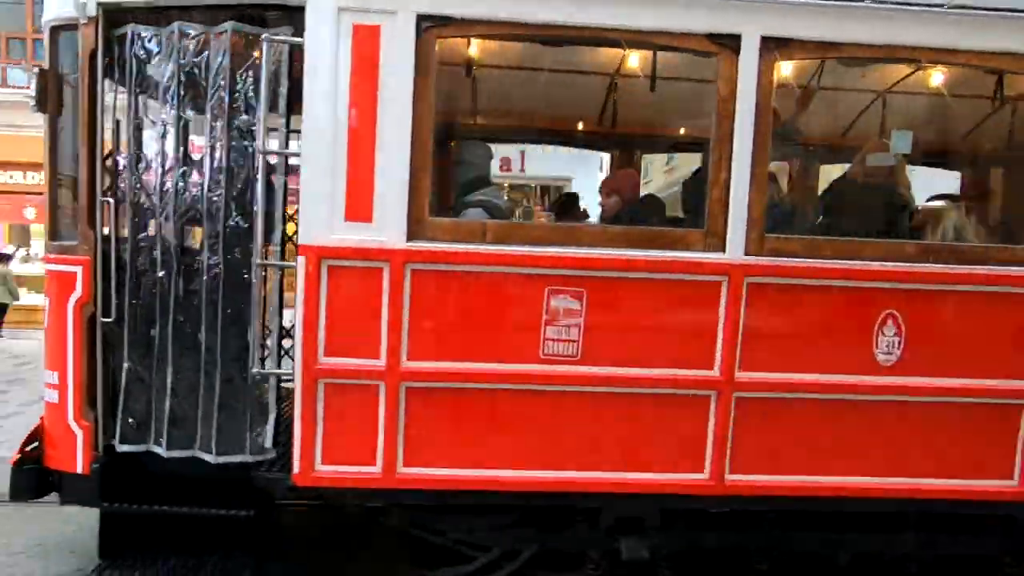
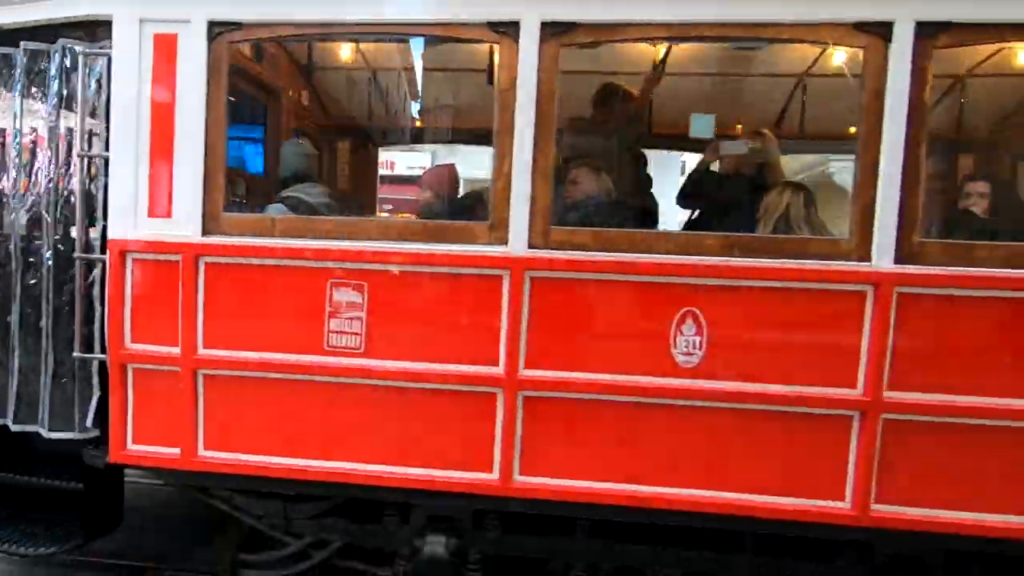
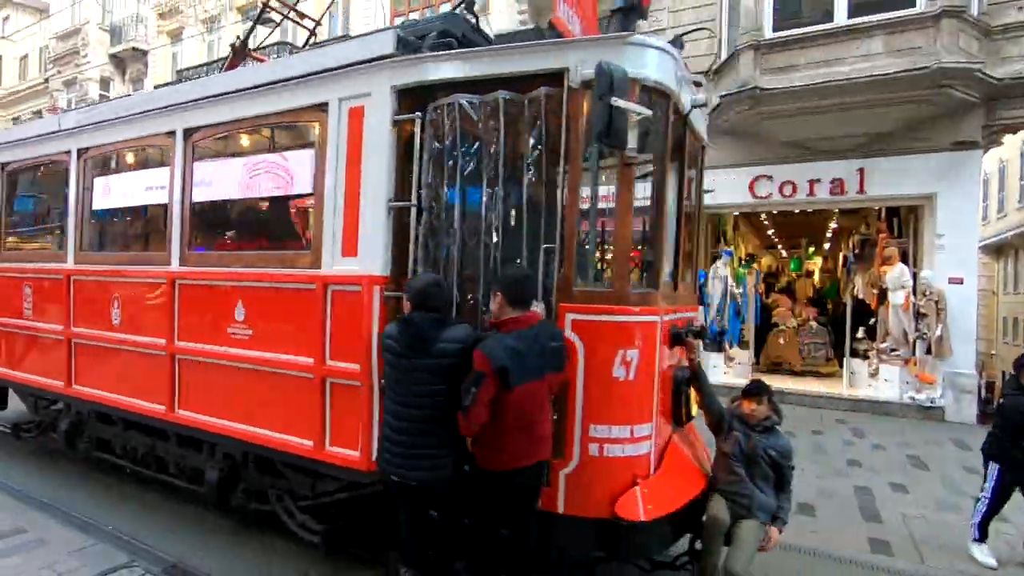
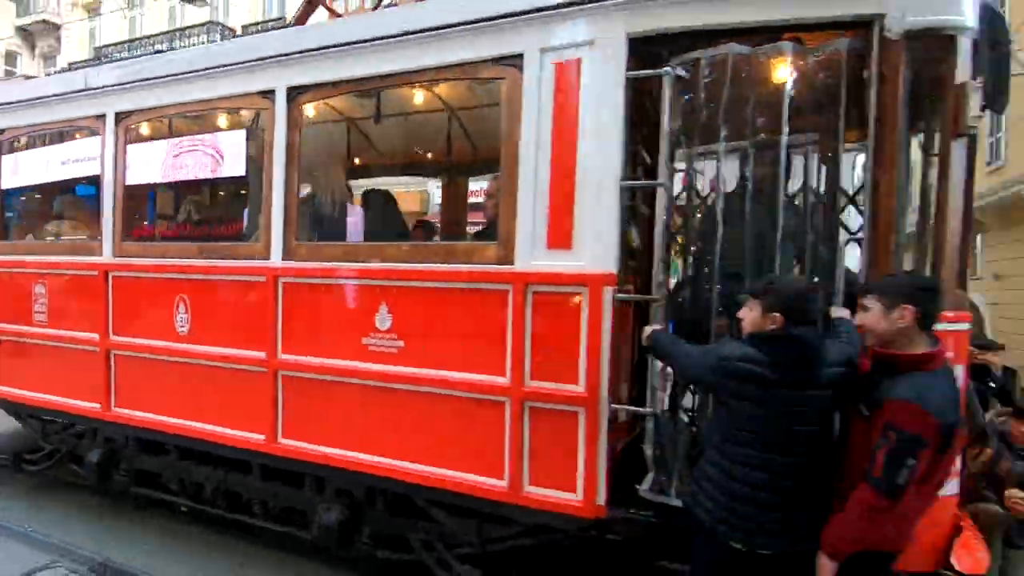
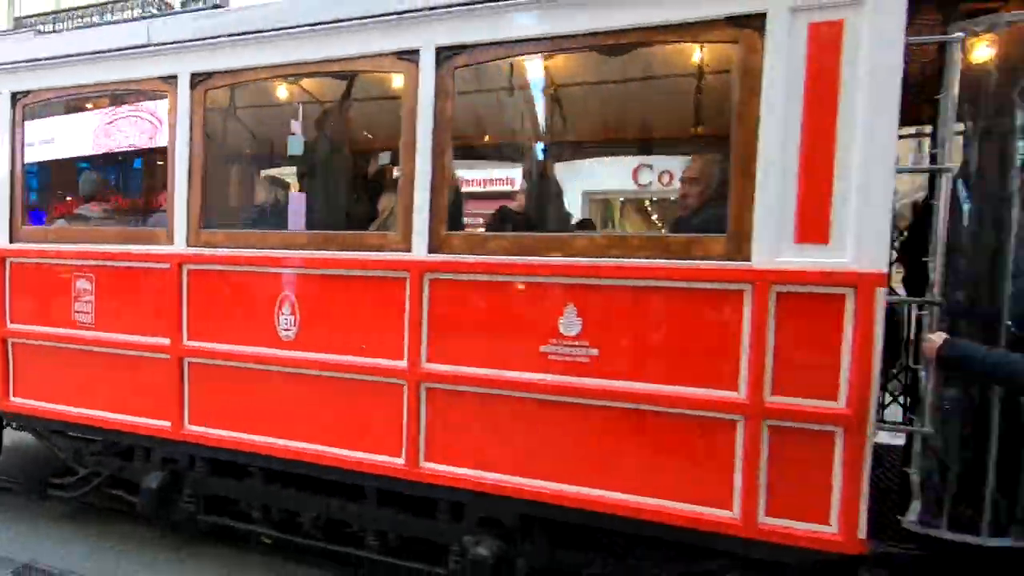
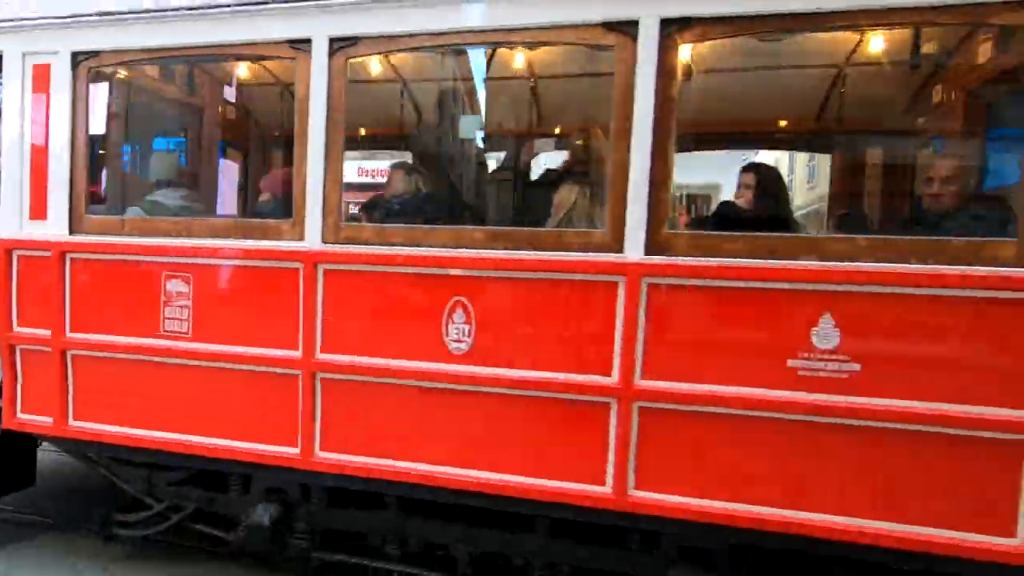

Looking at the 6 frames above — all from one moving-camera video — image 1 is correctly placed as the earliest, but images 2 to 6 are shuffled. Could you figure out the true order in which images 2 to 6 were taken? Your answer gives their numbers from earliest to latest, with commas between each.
2, 6, 5, 4, 3
